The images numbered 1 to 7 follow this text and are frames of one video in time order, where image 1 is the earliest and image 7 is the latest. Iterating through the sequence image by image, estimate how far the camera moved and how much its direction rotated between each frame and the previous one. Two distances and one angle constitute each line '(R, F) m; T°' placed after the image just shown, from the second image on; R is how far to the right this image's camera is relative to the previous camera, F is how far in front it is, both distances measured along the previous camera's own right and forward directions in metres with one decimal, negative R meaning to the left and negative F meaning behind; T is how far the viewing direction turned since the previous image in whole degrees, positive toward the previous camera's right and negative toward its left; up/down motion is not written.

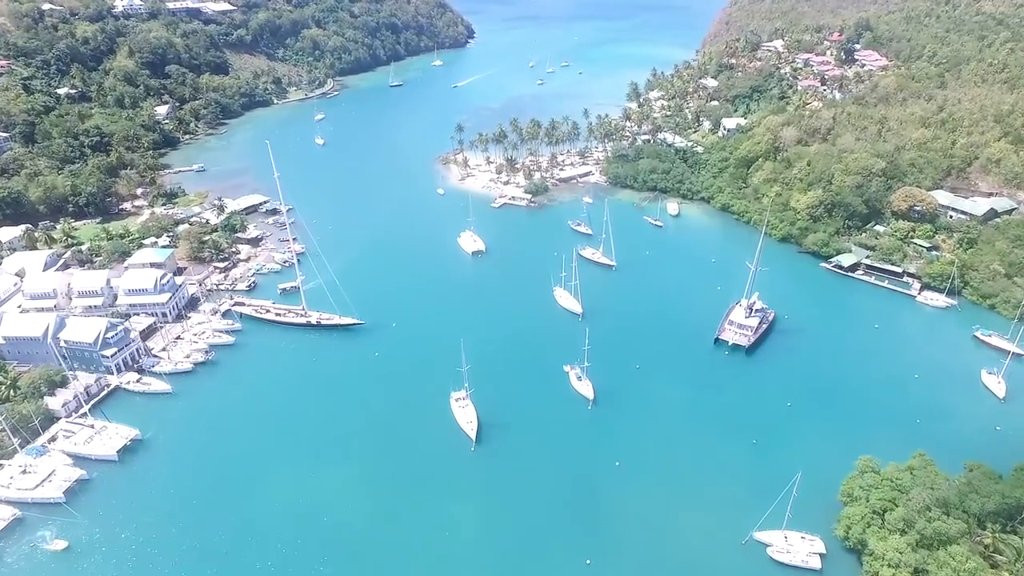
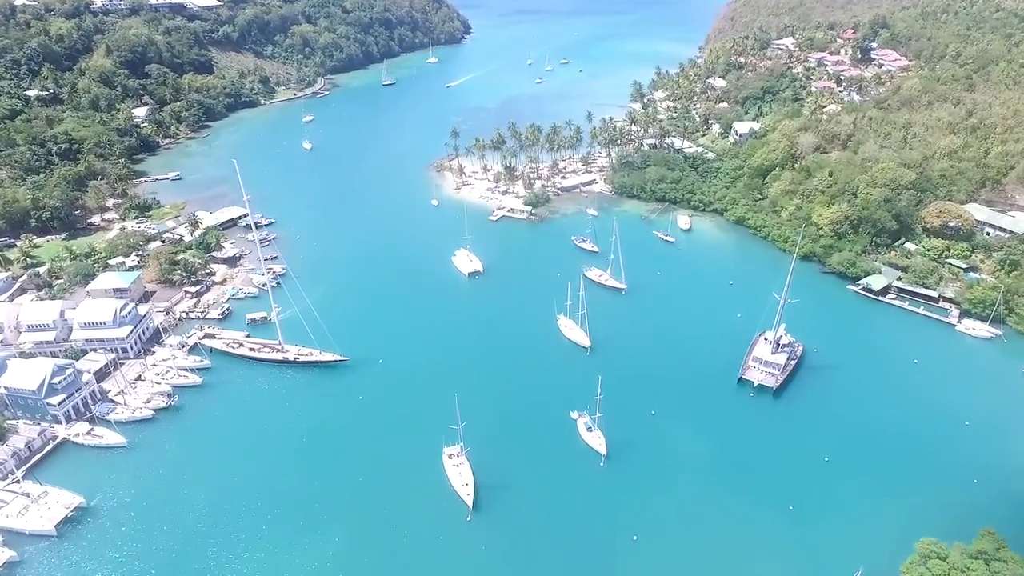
(-0.2, +6.7) m; 0°
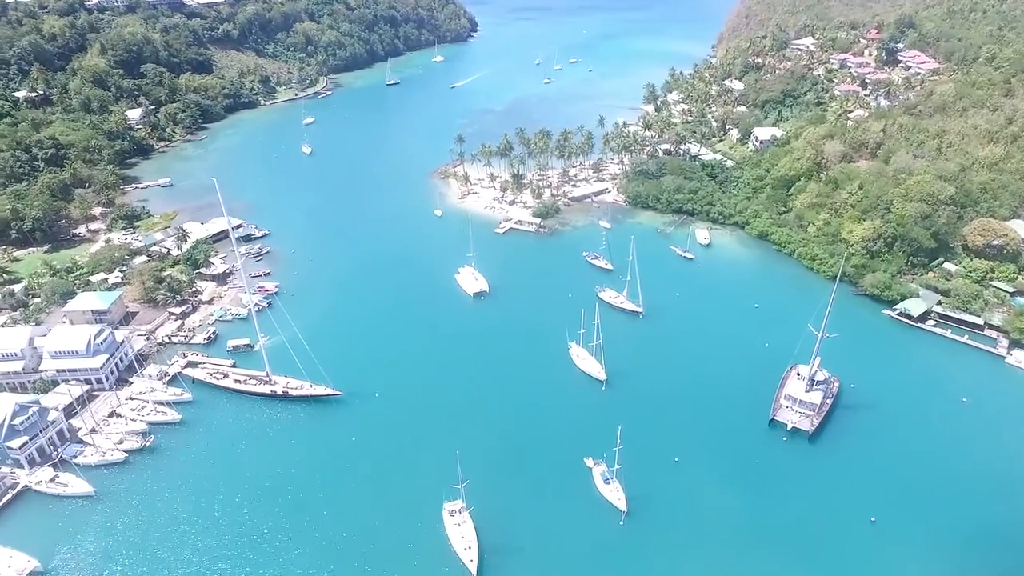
(-0.3, +5.2) m; -1°
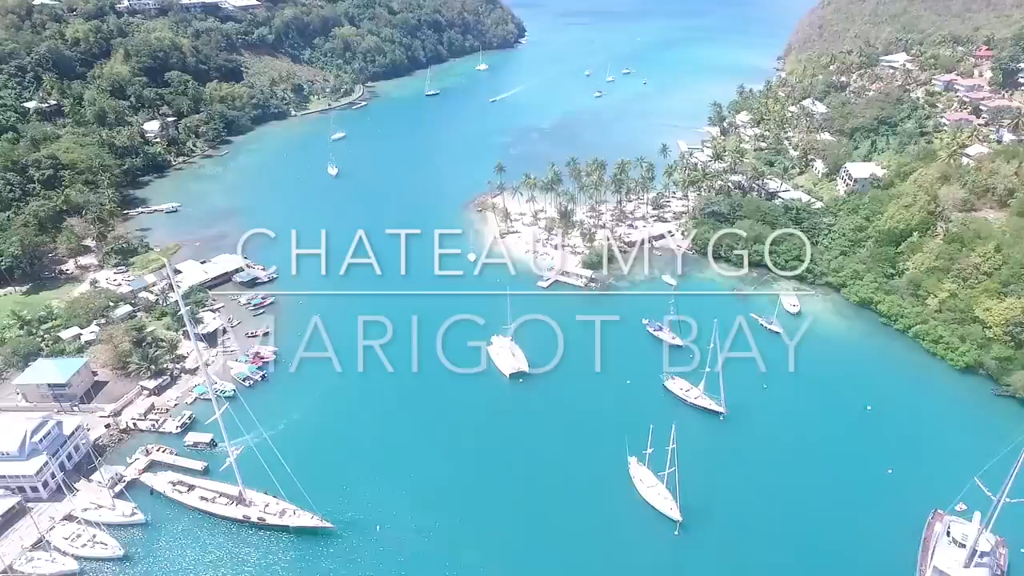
(-0.9, +13.4) m; -3°
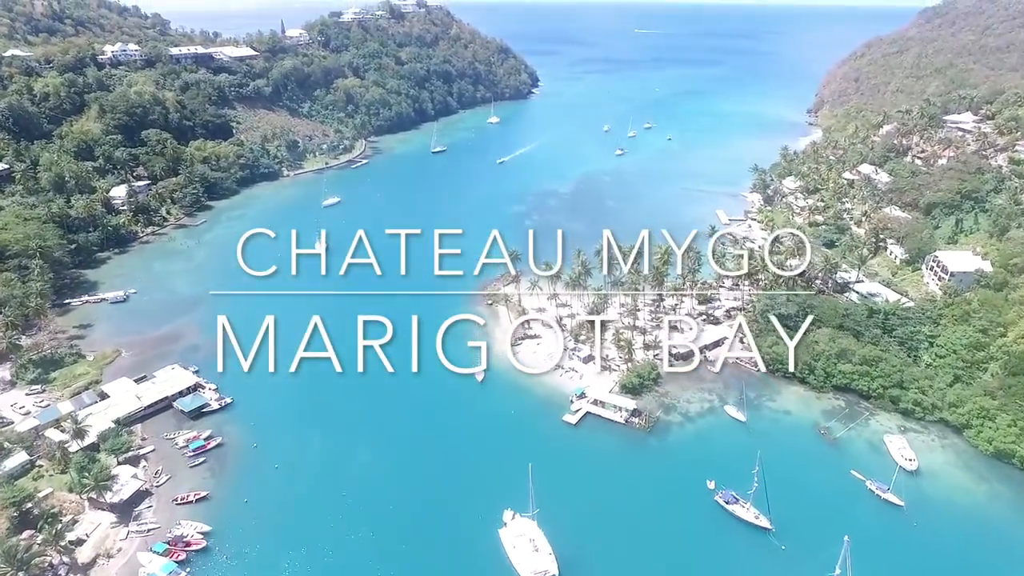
(-1.1, +15.9) m; -1°
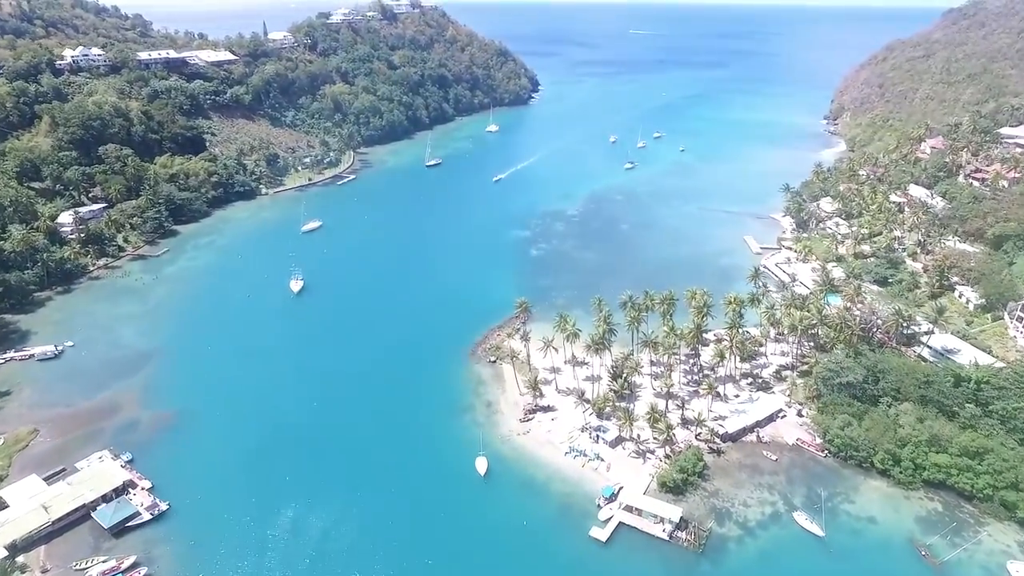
(-1.1, +12.3) m; 0°
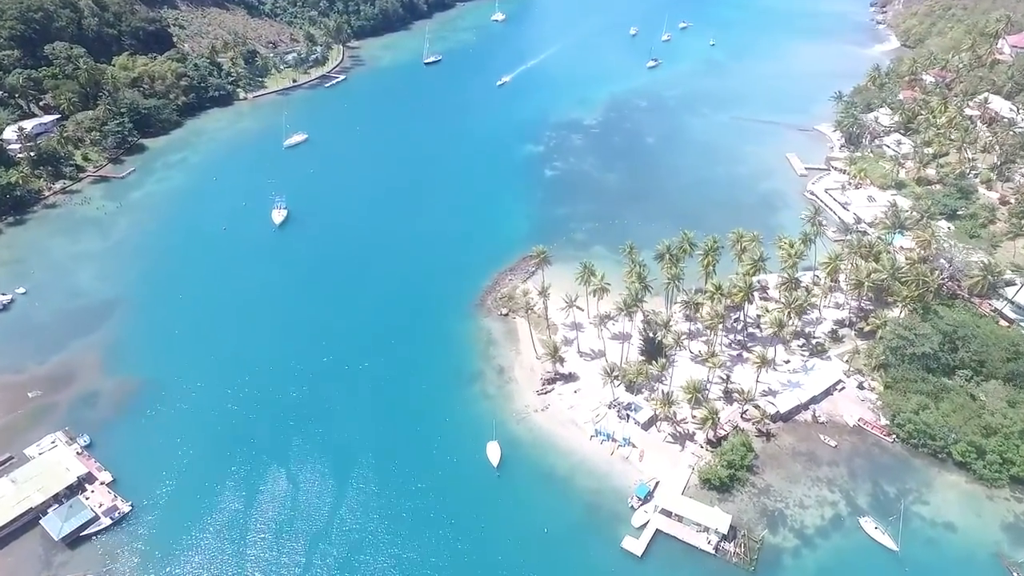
(-1.1, +9.7) m; 0°
